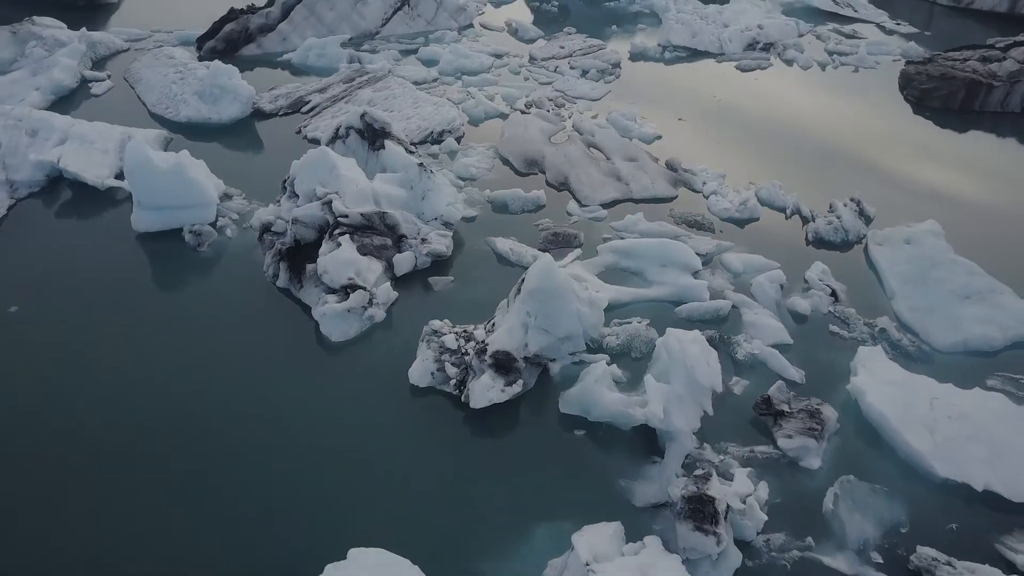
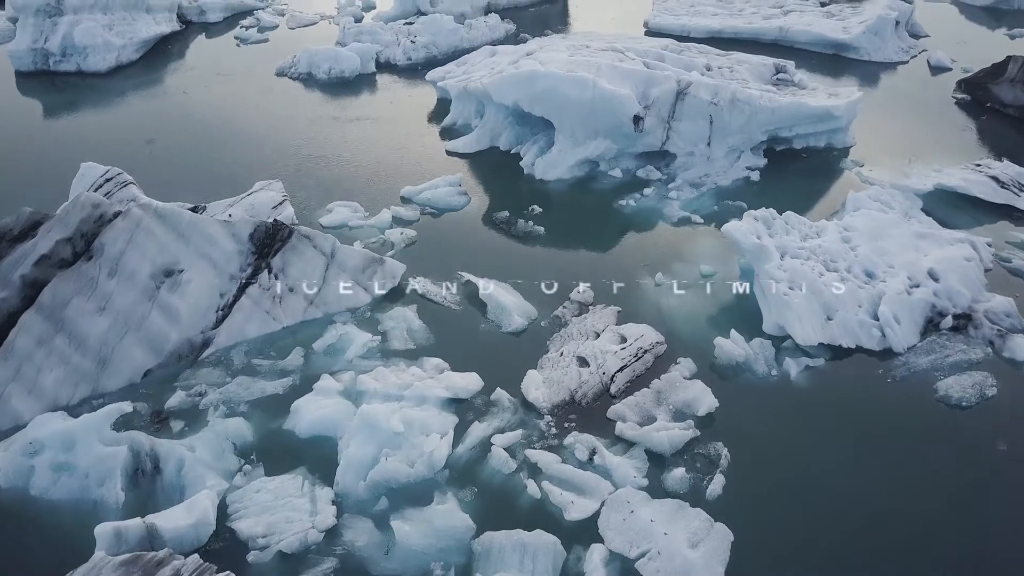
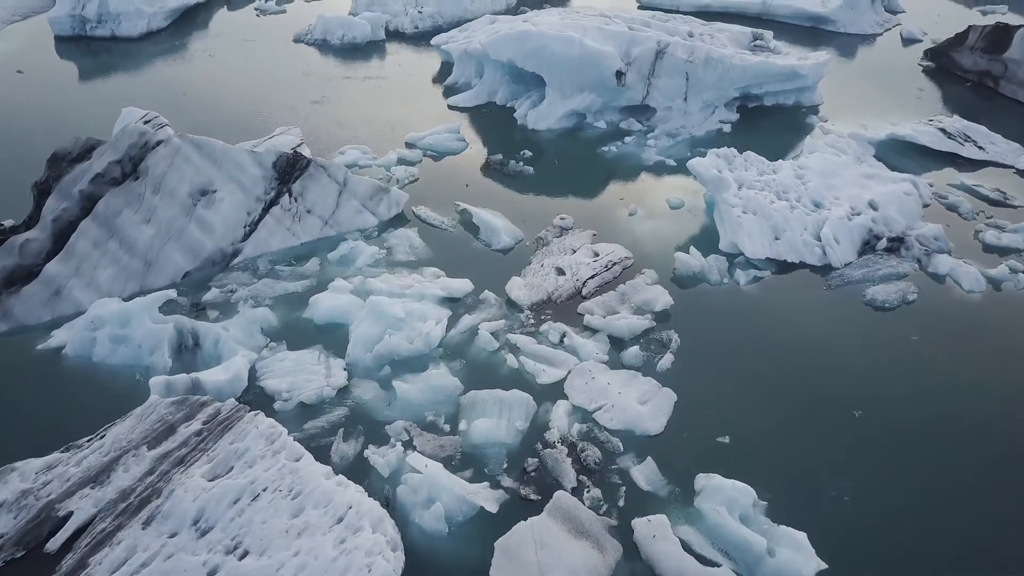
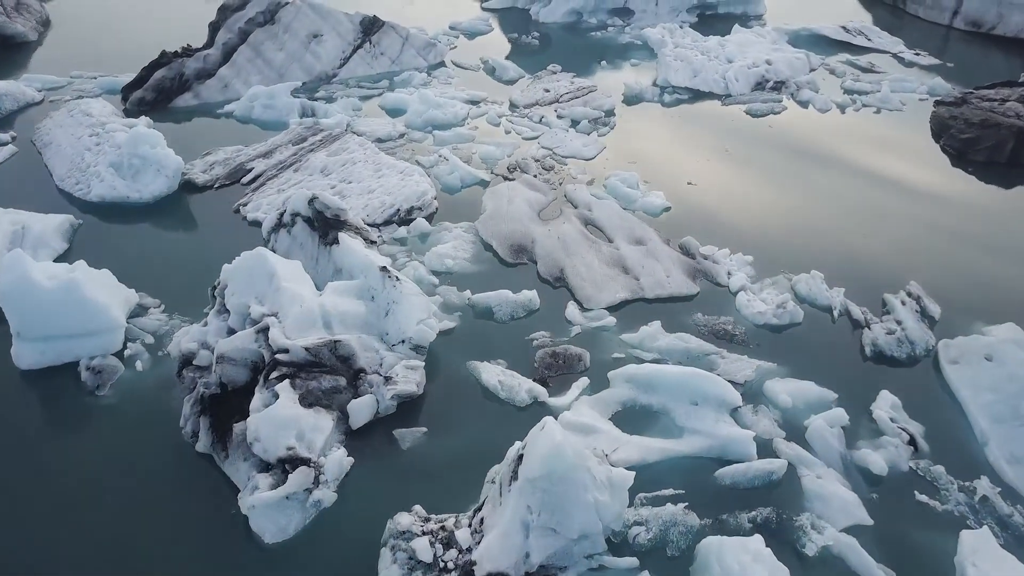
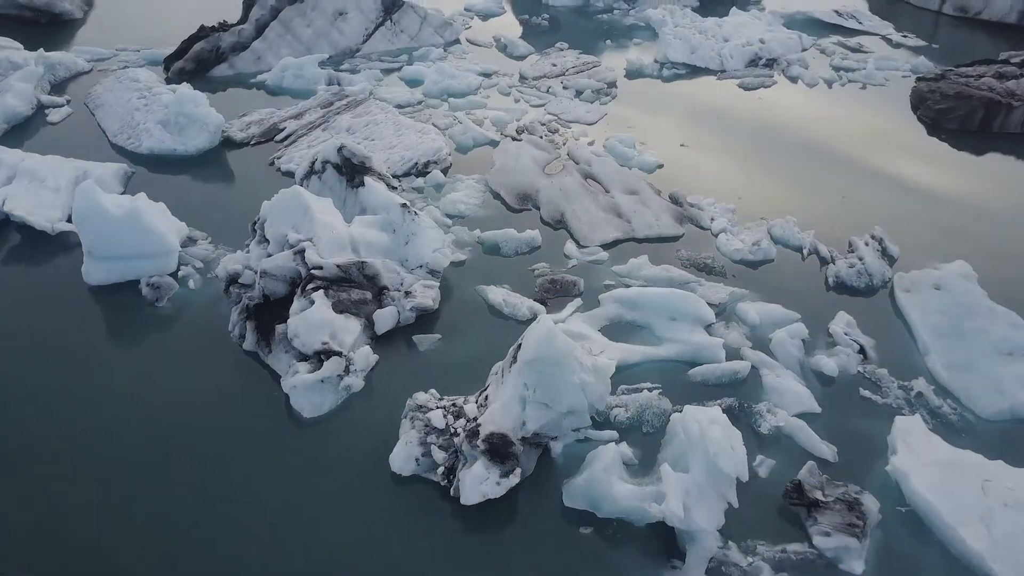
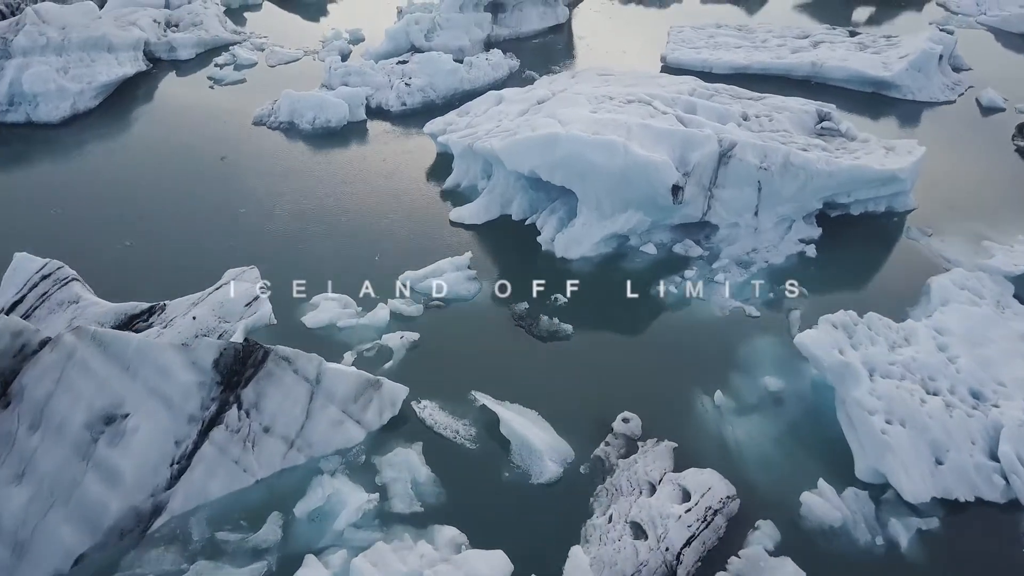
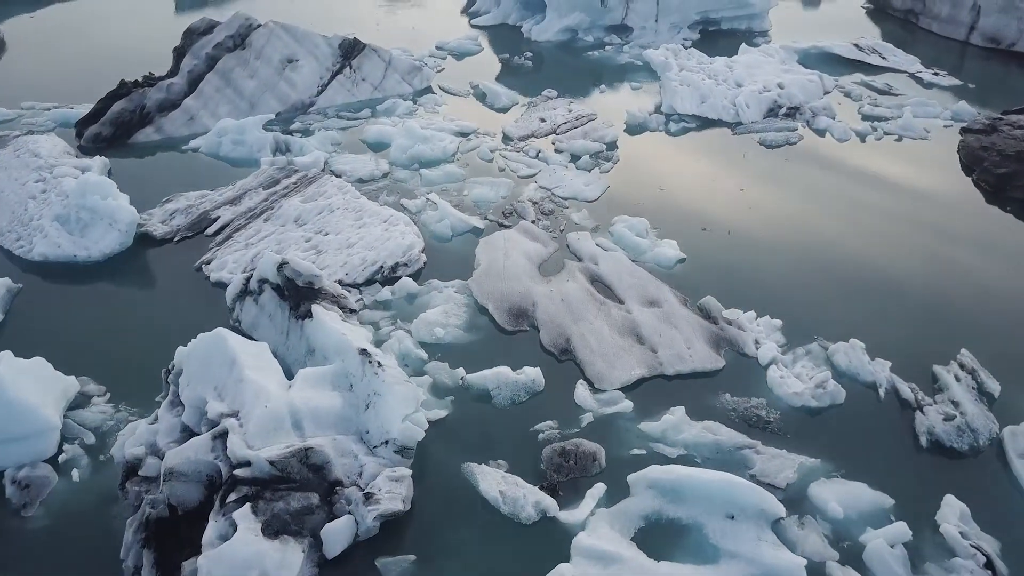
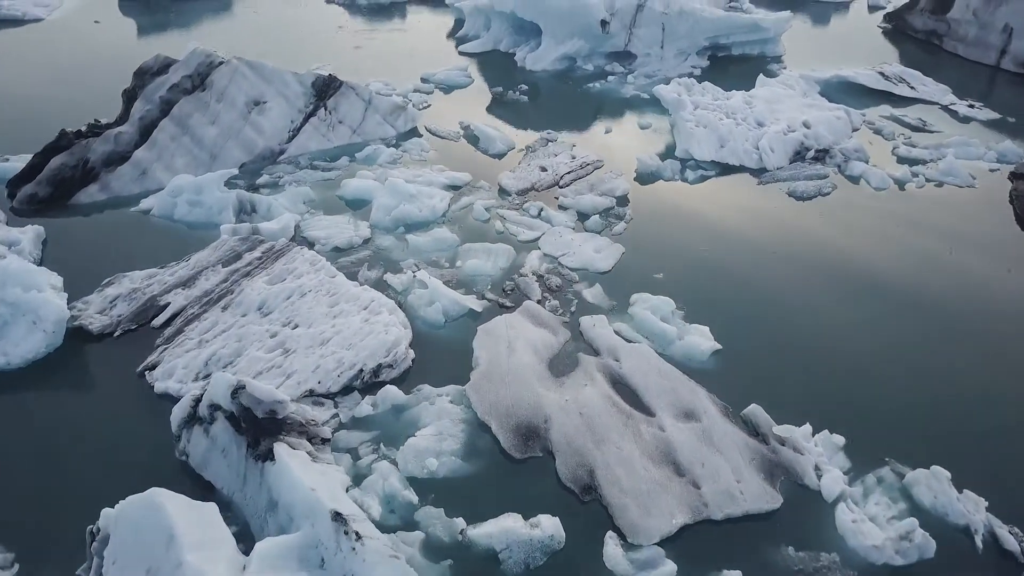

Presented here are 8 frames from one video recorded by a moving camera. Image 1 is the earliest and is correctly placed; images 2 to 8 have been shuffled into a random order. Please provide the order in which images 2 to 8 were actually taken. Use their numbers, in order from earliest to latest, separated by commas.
5, 4, 7, 8, 3, 2, 6
